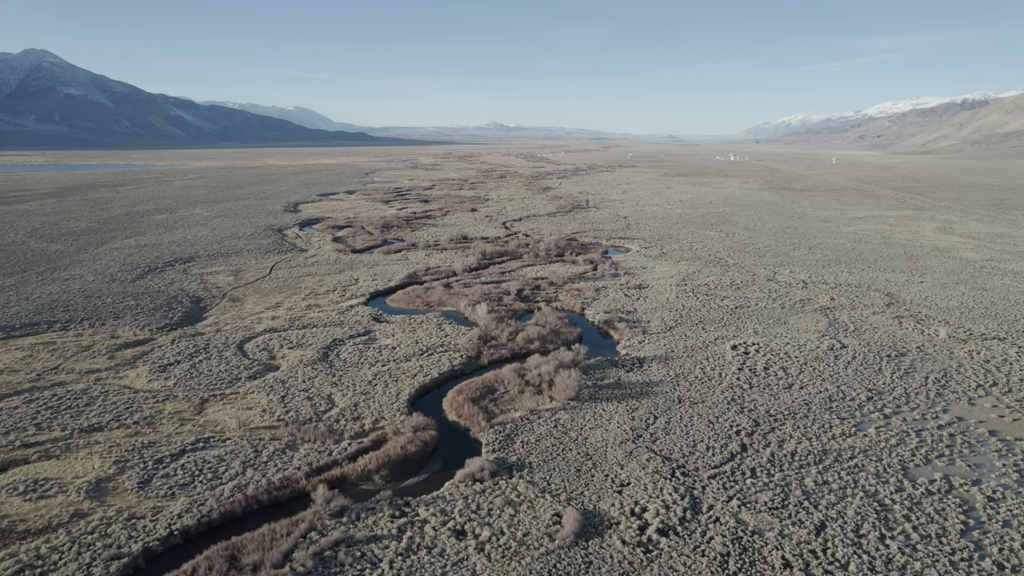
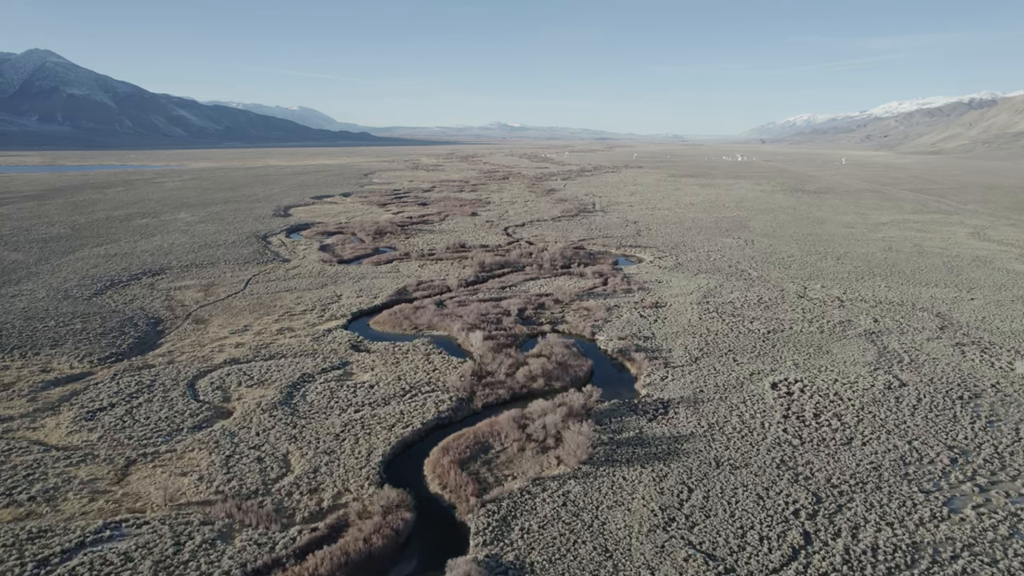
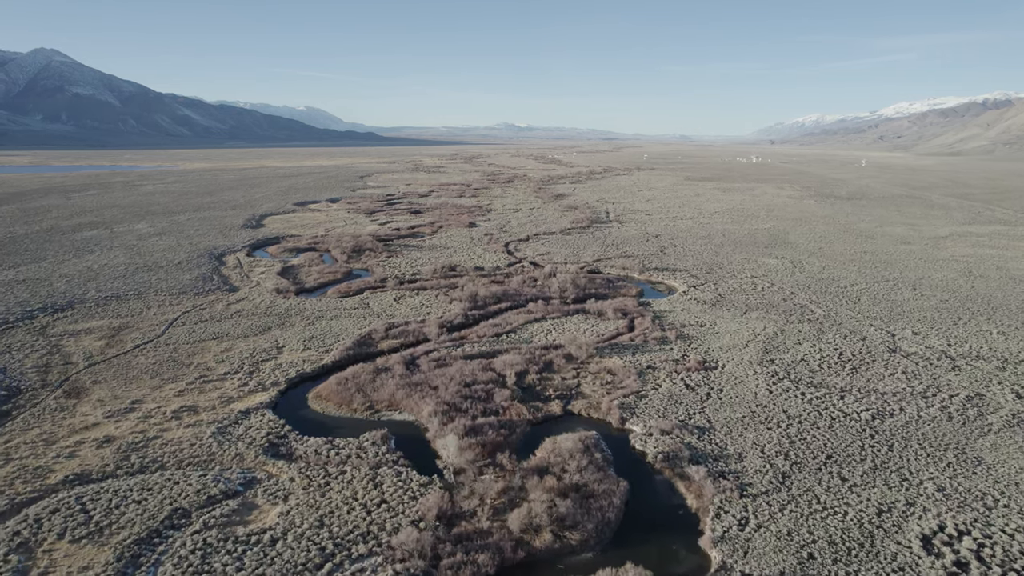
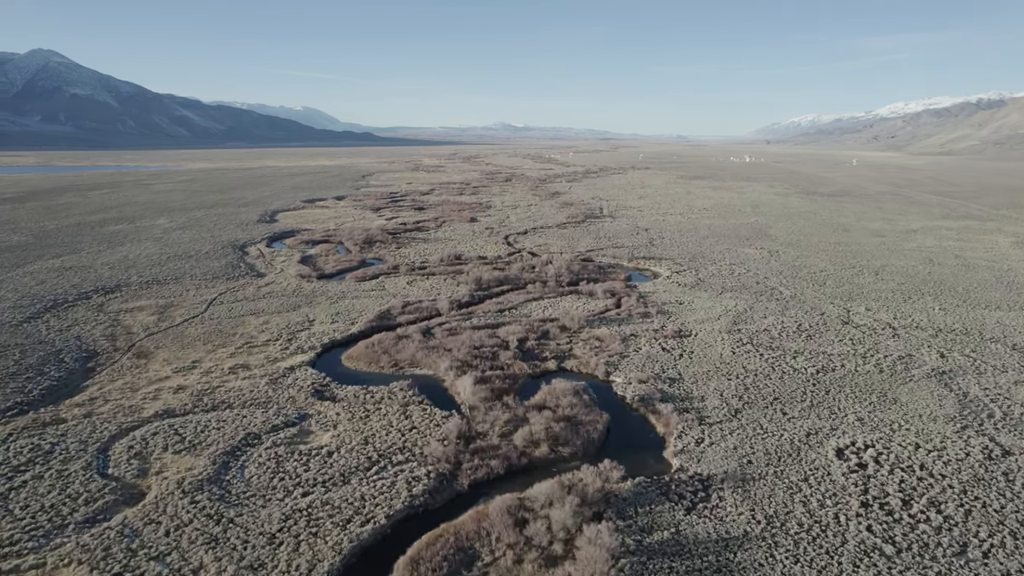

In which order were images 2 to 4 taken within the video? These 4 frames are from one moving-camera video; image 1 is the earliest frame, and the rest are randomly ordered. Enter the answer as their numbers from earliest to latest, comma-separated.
2, 4, 3
